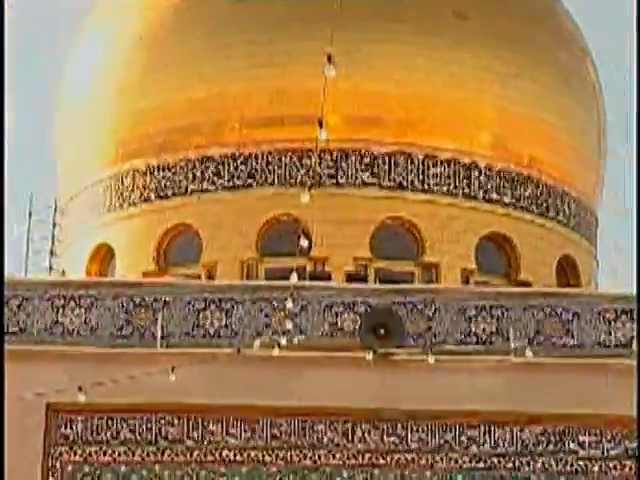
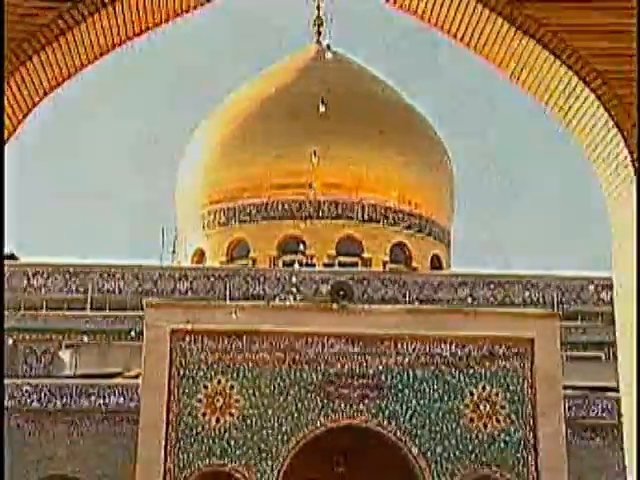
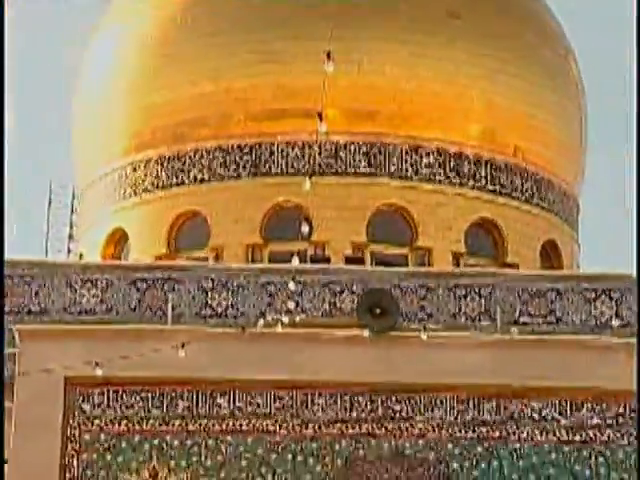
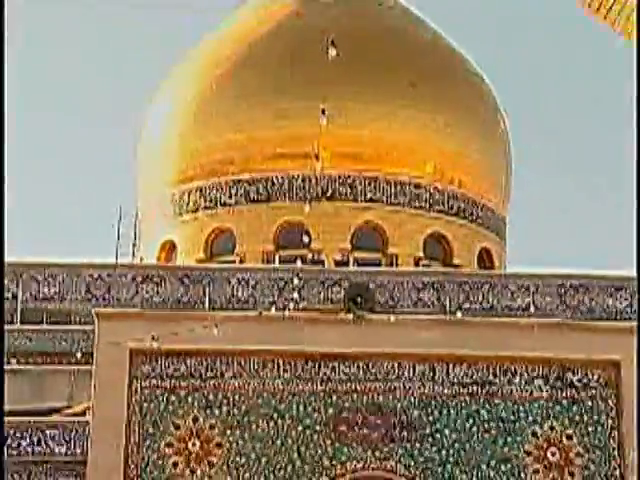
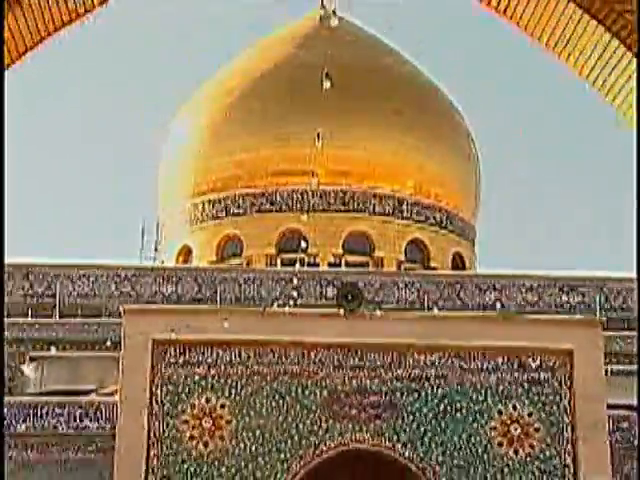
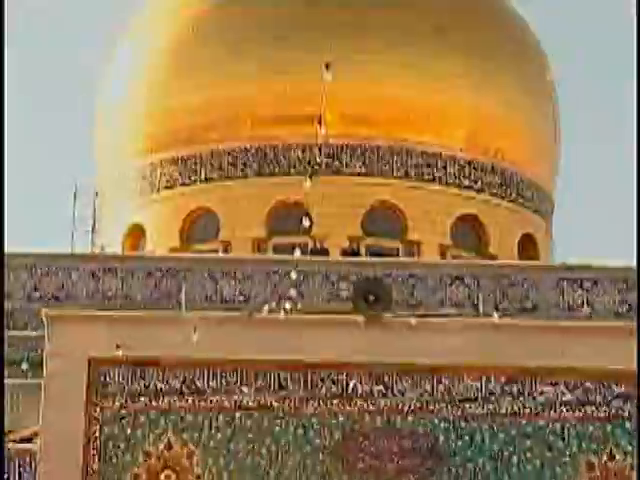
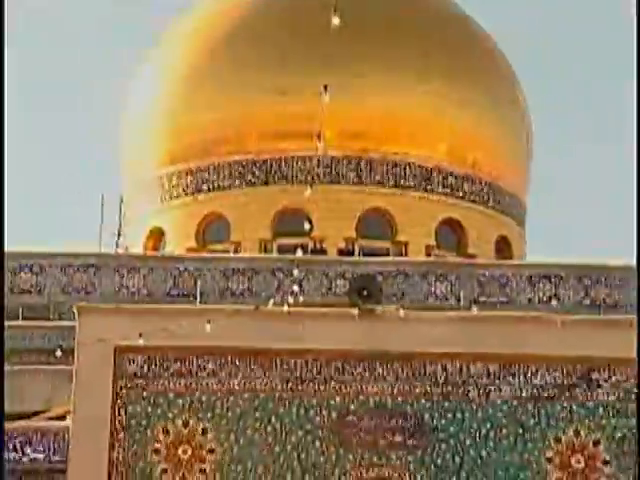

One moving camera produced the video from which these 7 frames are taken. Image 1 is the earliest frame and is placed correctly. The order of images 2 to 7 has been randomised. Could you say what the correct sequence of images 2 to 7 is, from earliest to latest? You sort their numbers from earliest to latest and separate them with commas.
3, 6, 7, 4, 5, 2
